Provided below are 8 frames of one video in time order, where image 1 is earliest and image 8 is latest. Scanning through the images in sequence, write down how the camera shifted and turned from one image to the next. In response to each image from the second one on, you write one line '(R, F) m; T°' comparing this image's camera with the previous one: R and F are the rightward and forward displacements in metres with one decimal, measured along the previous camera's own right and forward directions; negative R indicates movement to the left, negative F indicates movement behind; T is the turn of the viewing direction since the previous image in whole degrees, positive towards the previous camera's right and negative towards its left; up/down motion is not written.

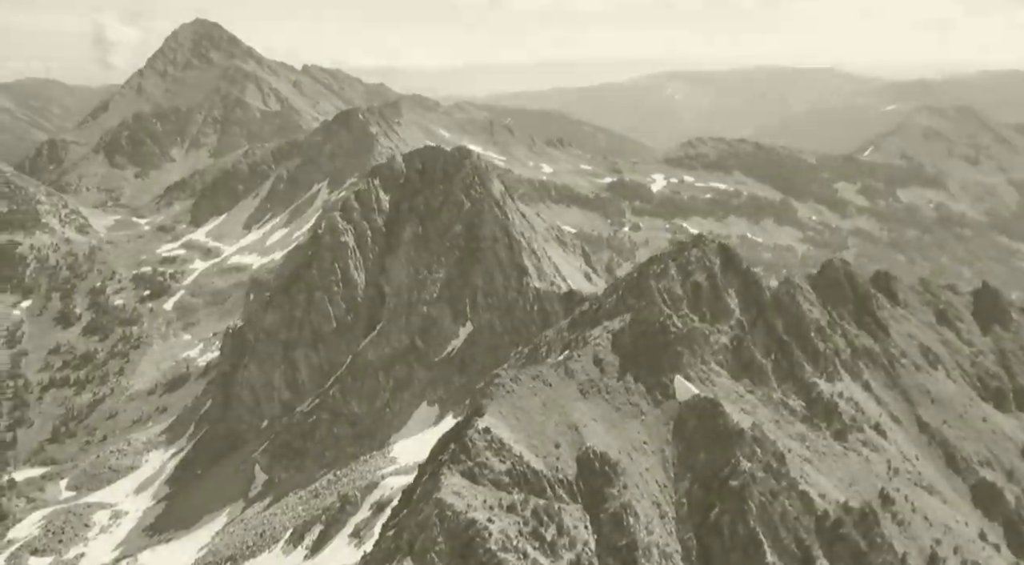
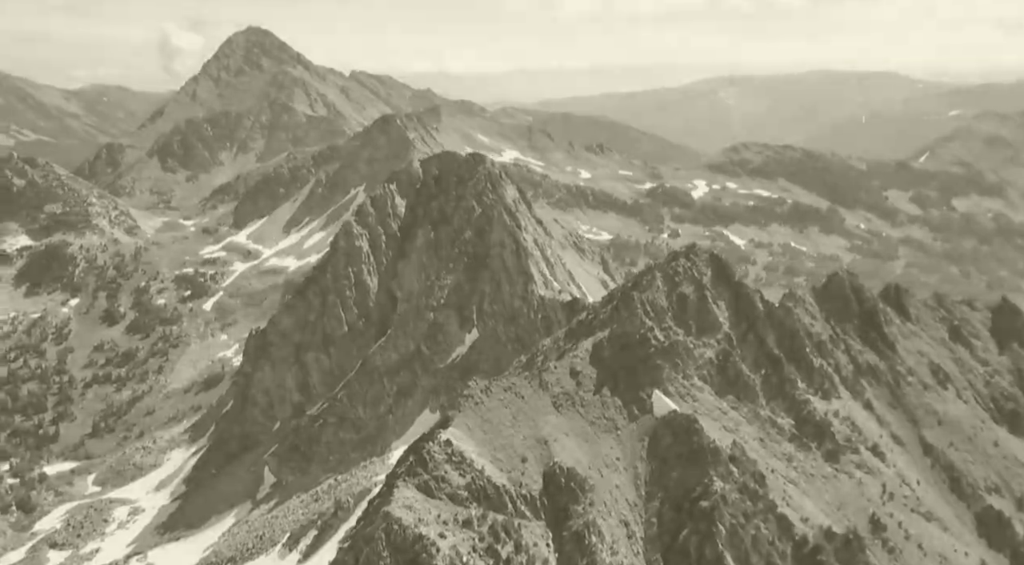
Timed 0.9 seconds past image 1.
(+5.3, +1.0) m; -4°
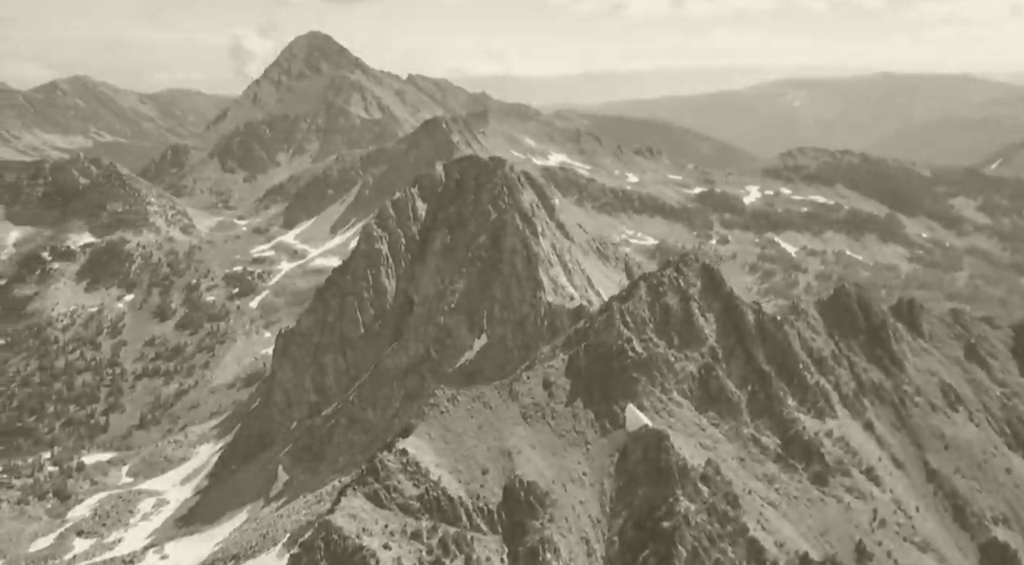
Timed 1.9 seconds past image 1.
(+6.0, +1.1) m; -4°
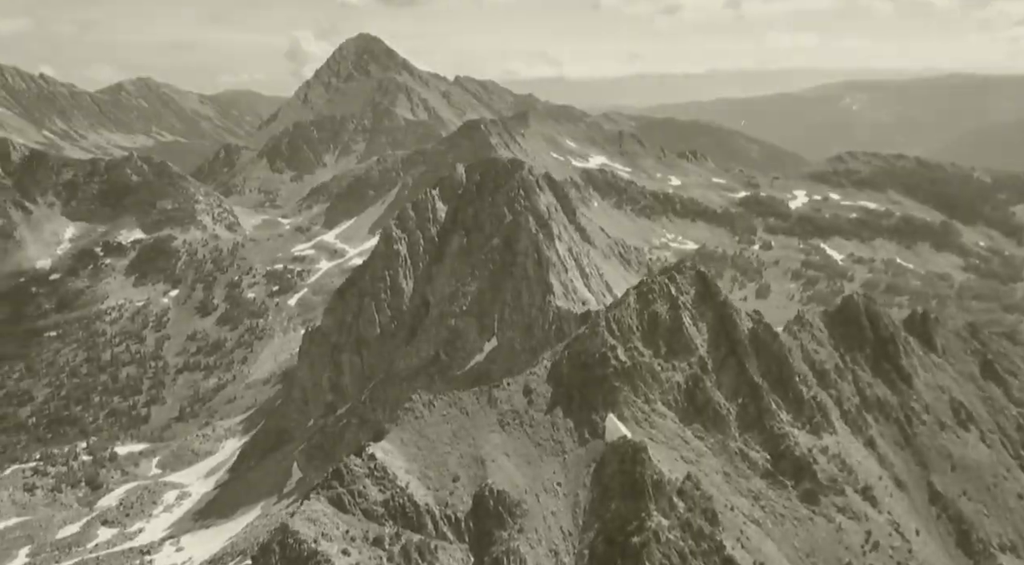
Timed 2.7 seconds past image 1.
(+4.7, +0.9) m; -4°
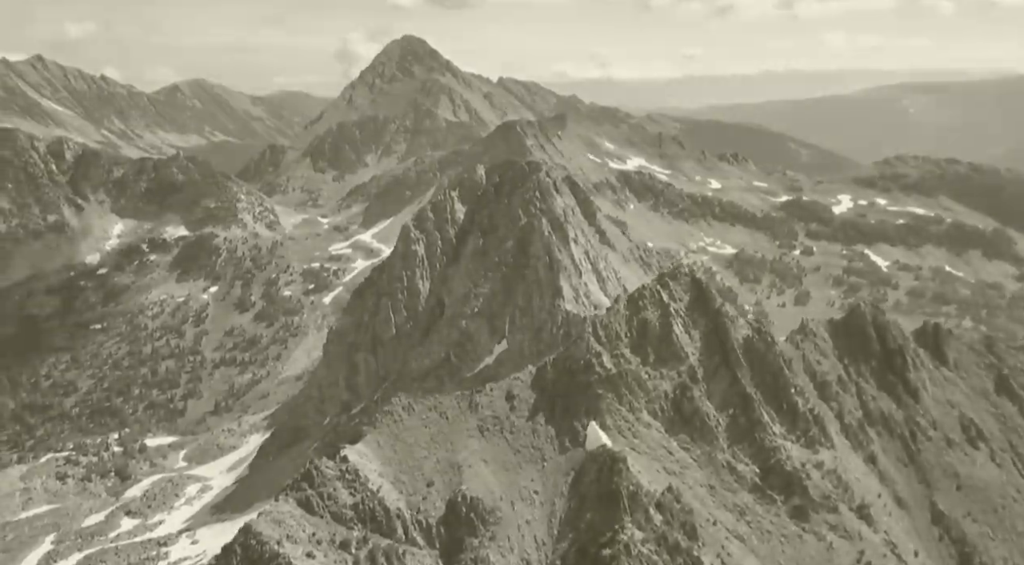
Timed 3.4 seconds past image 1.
(+4.2, +0.8) m; -3°
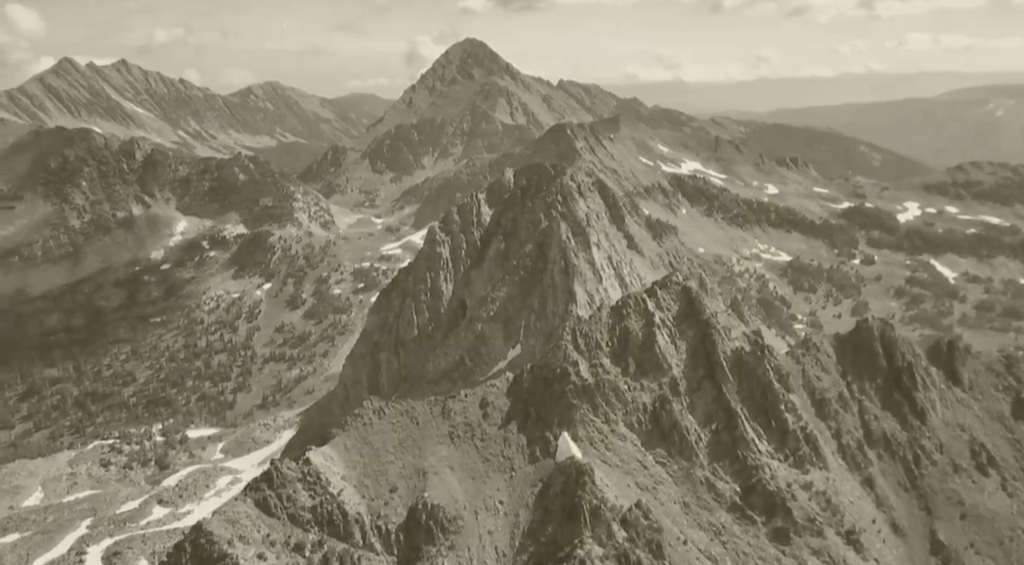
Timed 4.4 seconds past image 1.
(+5.8, +1.1) m; -5°
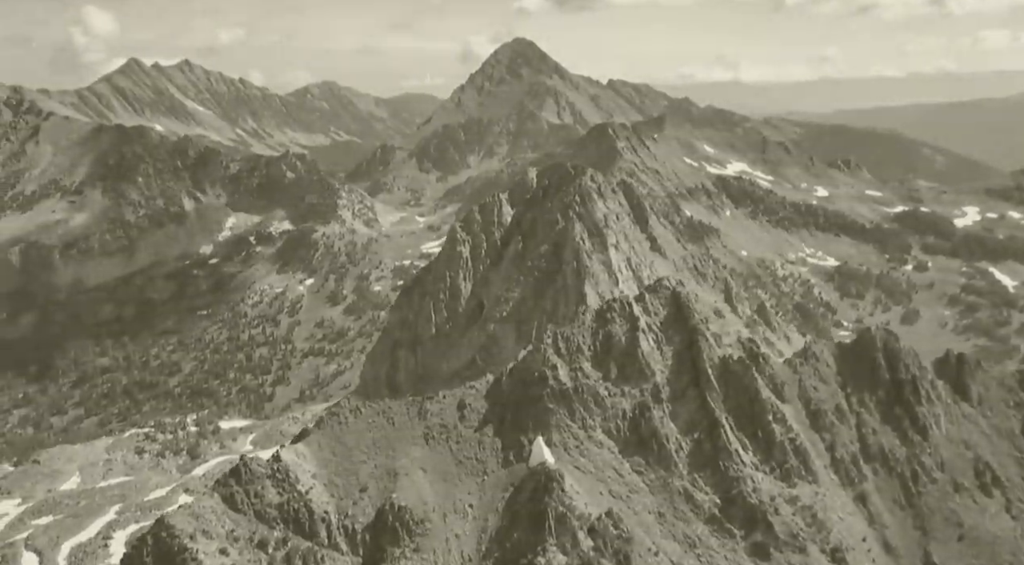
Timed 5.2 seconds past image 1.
(+4.8, +0.8) m; -4°
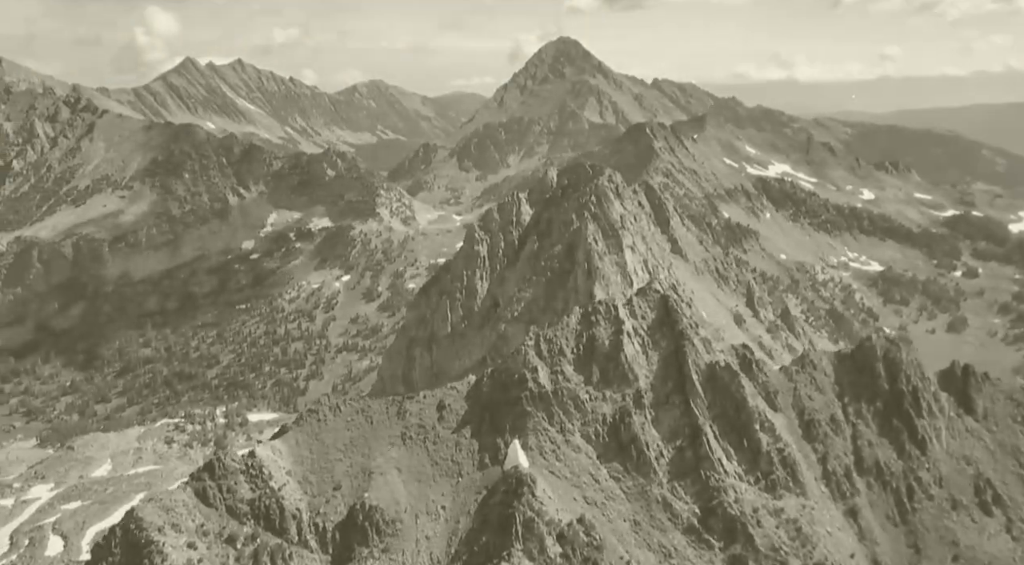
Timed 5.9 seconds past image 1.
(+4.2, +0.7) m; -3°
